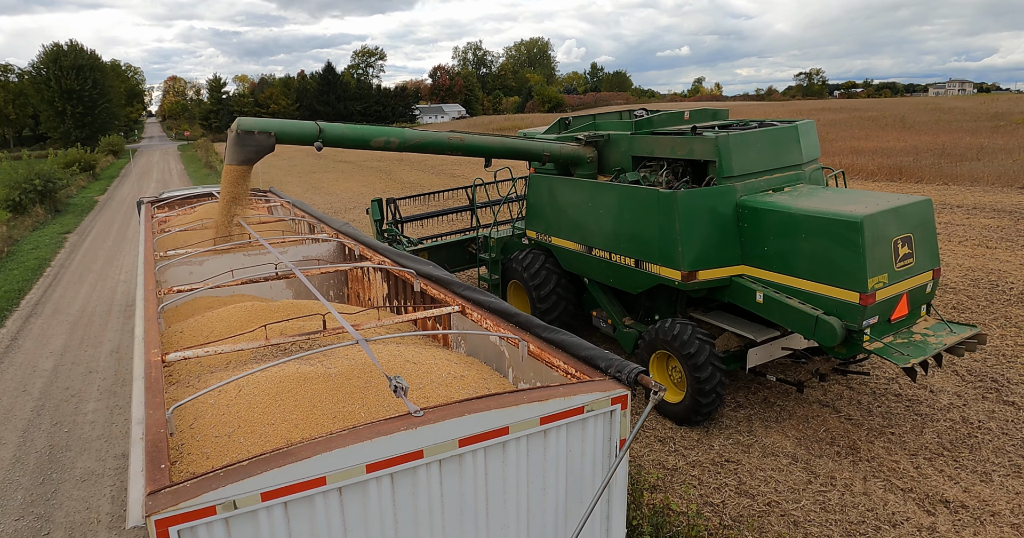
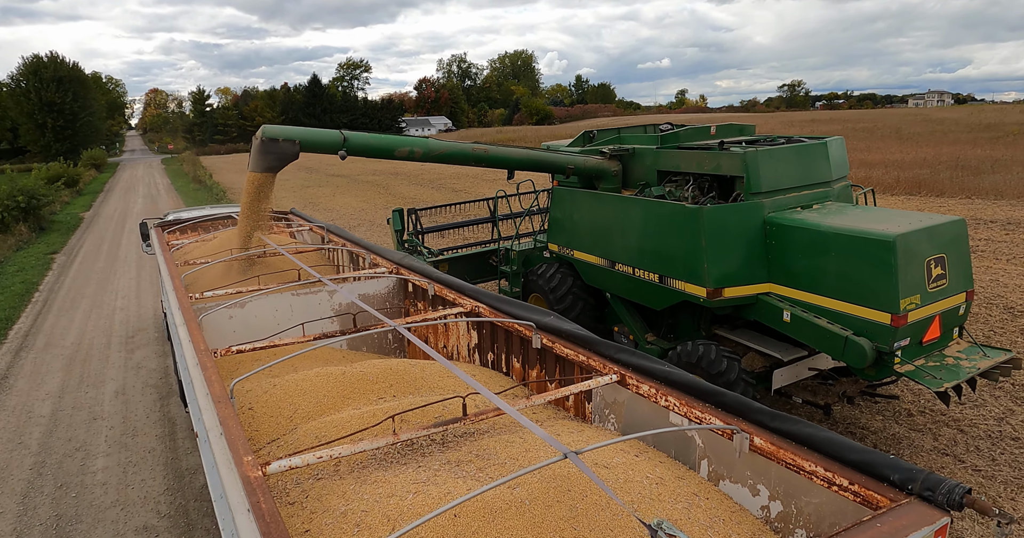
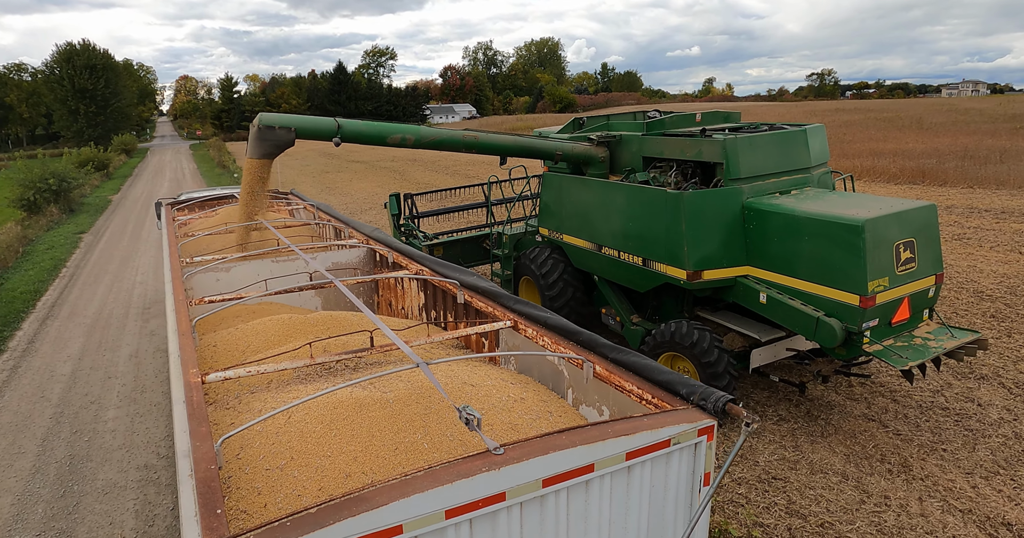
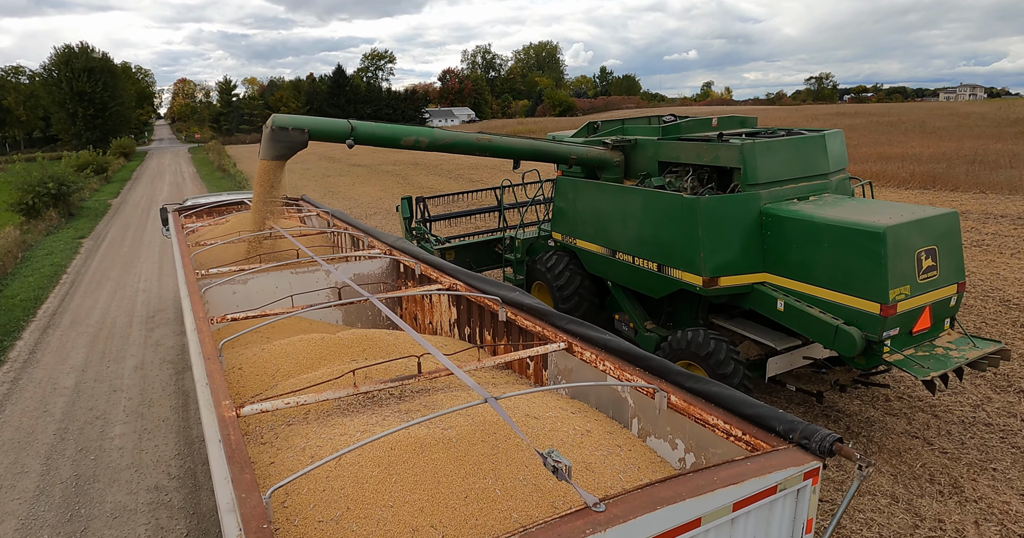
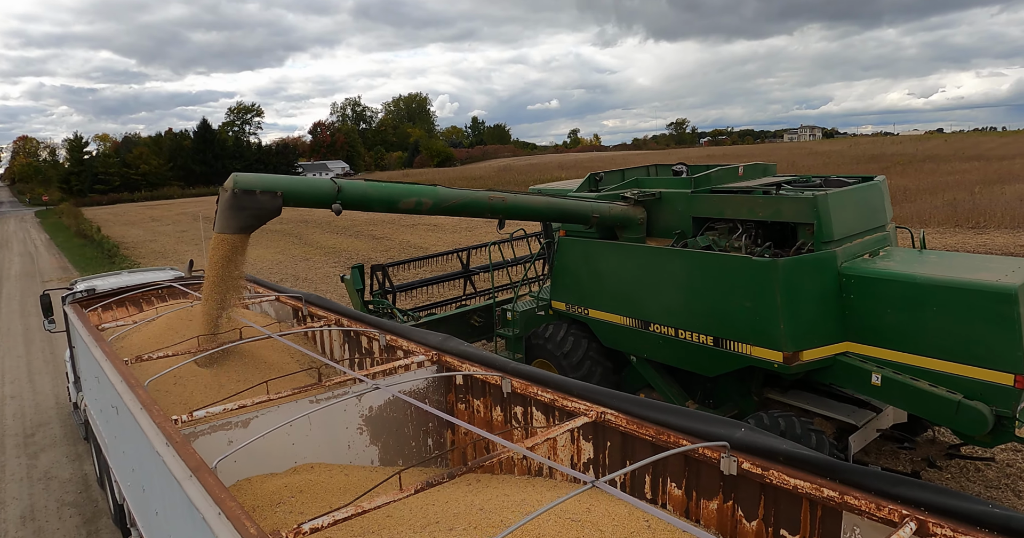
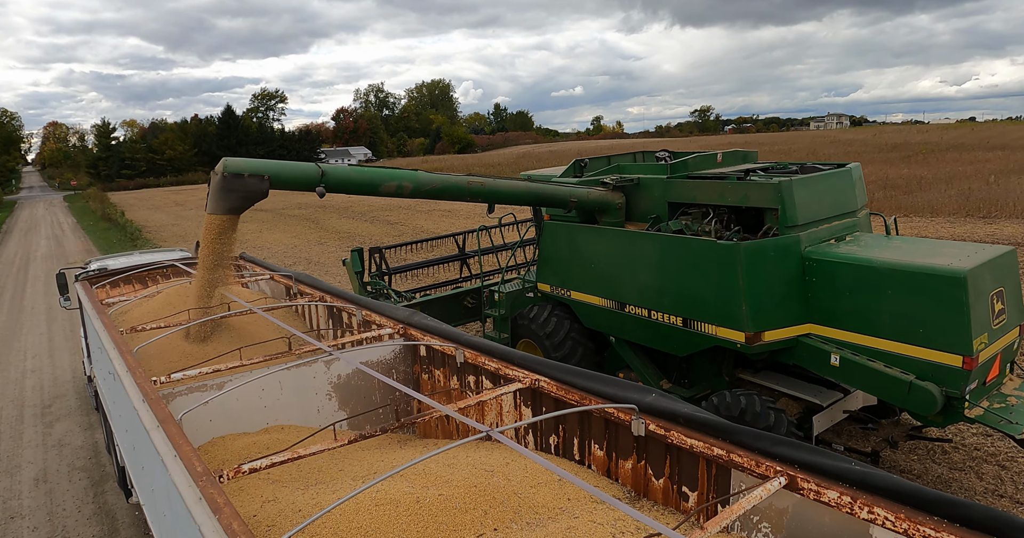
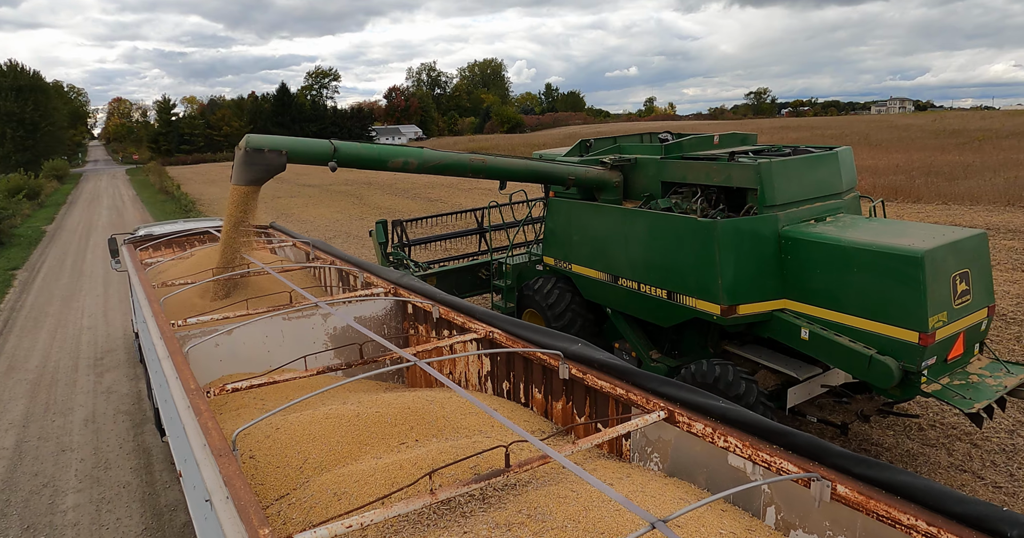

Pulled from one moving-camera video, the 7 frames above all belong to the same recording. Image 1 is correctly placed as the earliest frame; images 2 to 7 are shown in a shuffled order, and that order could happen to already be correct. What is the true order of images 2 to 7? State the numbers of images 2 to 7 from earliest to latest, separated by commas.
3, 4, 2, 7, 6, 5
